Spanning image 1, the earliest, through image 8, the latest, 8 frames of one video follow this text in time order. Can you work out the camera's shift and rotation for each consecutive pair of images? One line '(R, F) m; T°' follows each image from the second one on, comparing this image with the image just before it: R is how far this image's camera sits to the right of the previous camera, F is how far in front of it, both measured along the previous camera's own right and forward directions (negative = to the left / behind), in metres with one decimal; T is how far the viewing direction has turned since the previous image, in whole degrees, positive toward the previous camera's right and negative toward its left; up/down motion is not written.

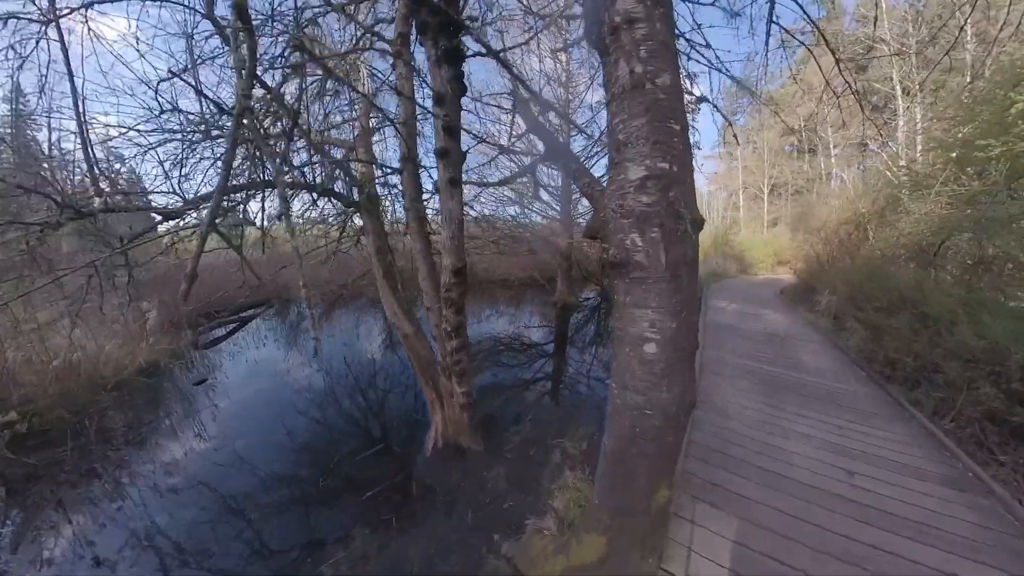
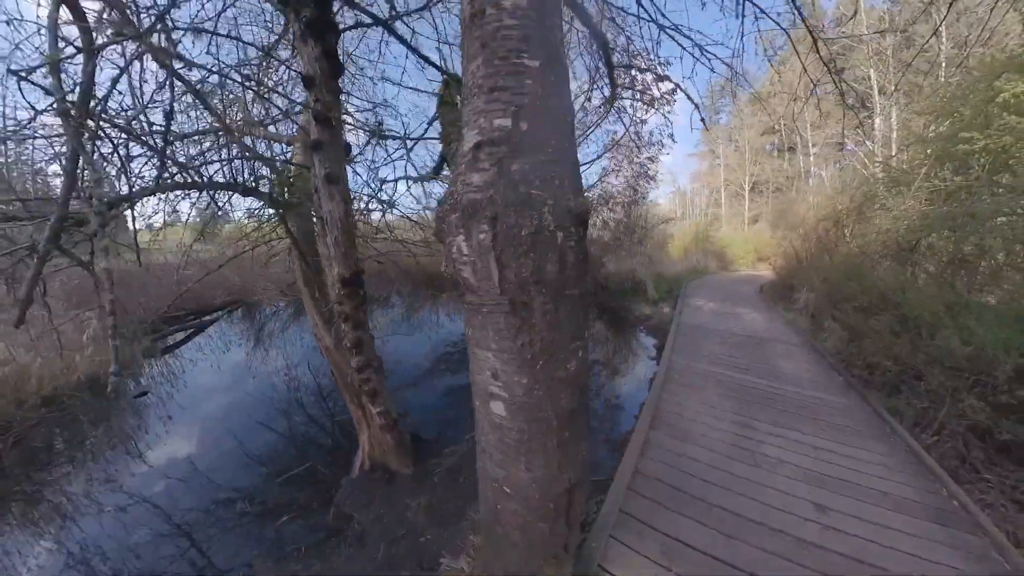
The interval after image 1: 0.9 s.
(+0.3, +0.3) m; +2°
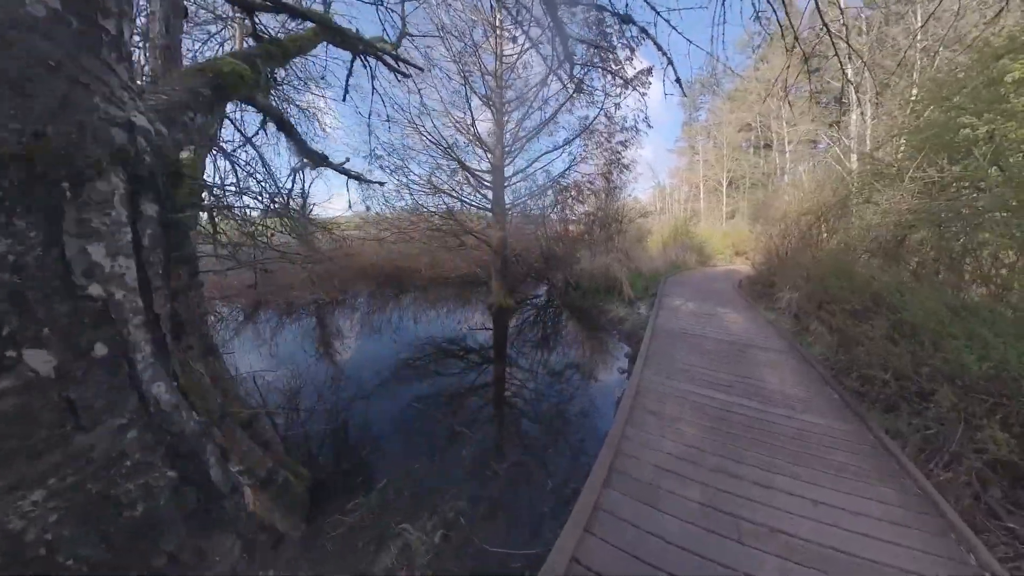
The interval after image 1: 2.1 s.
(+0.3, +0.6) m; +2°
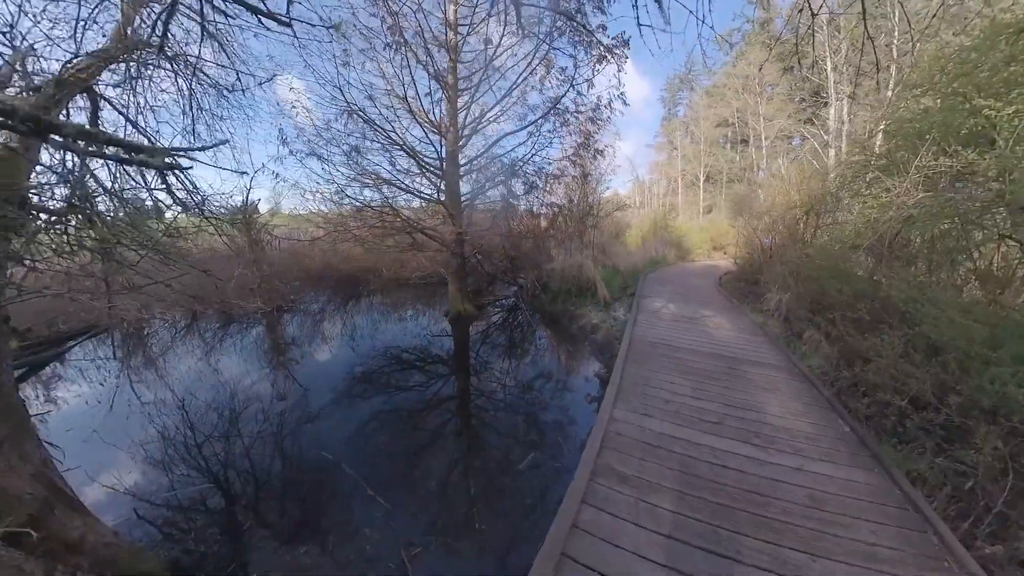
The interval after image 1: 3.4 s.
(+0.3, +0.7) m; +2°
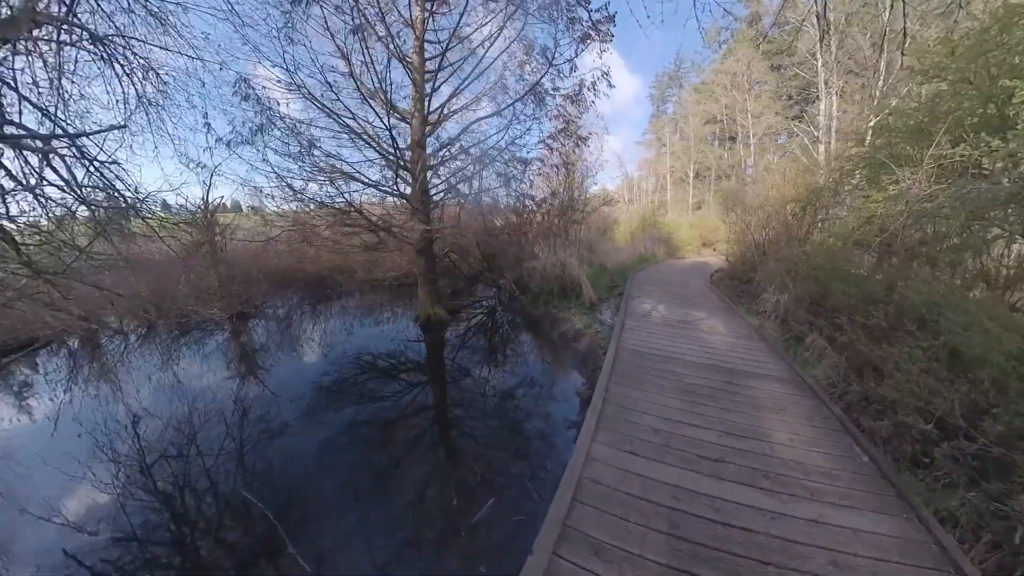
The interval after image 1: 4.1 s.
(+0.2, +0.4) m; +1°
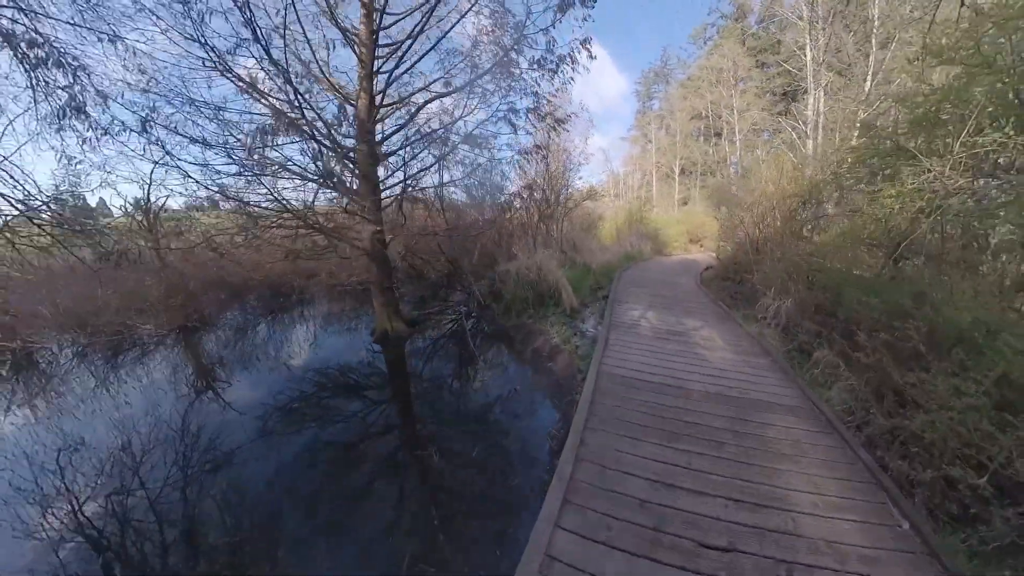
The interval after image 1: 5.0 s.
(+0.2, +0.6) m; +2°
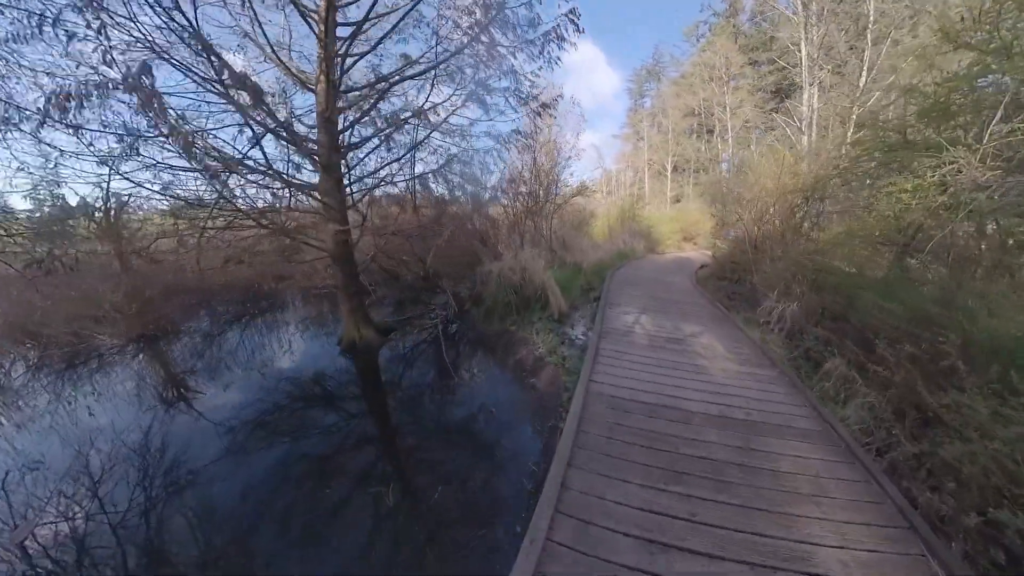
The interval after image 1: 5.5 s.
(+0.1, +0.4) m; +1°
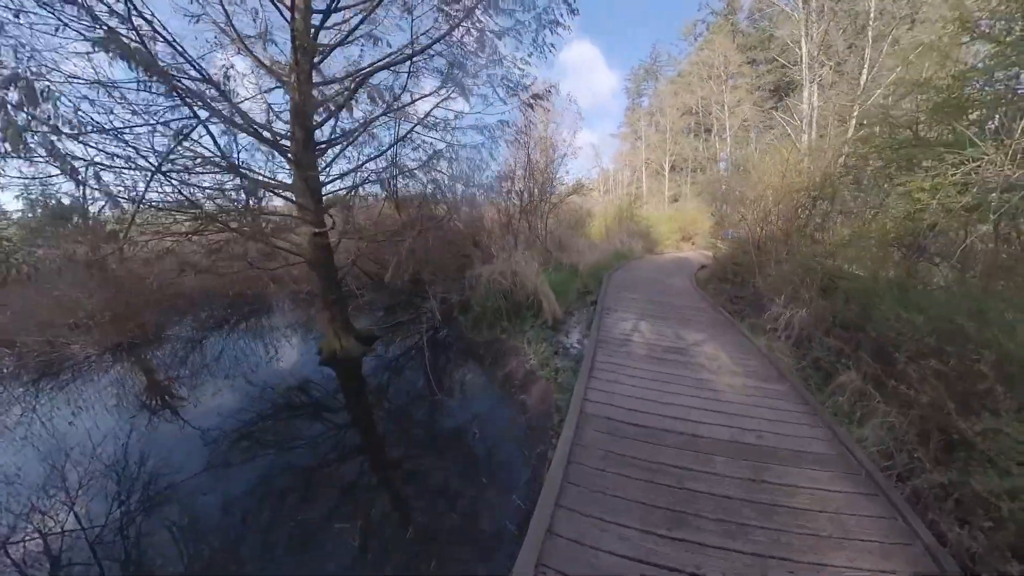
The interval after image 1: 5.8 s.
(+0.1, +0.2) m; 0°
